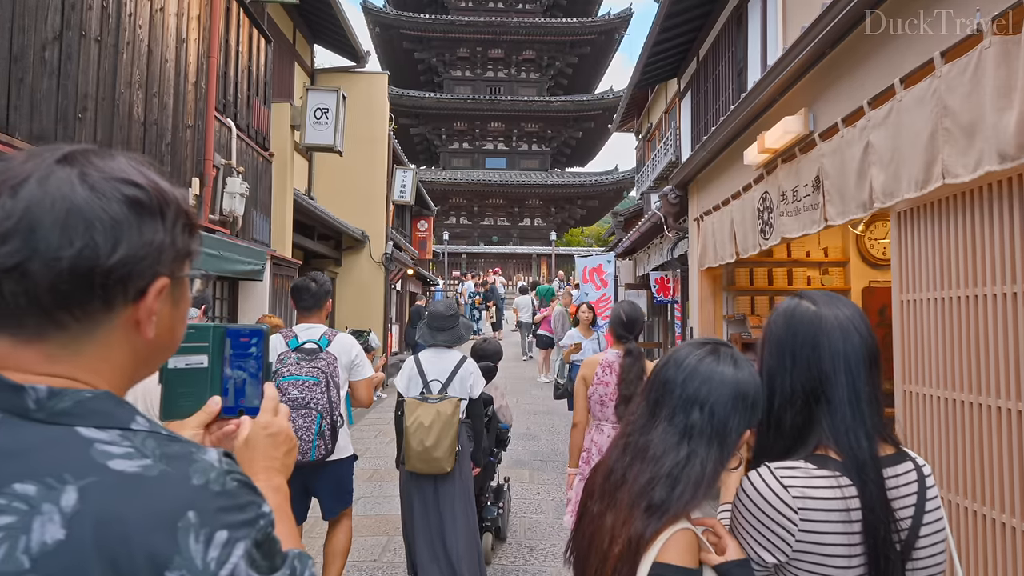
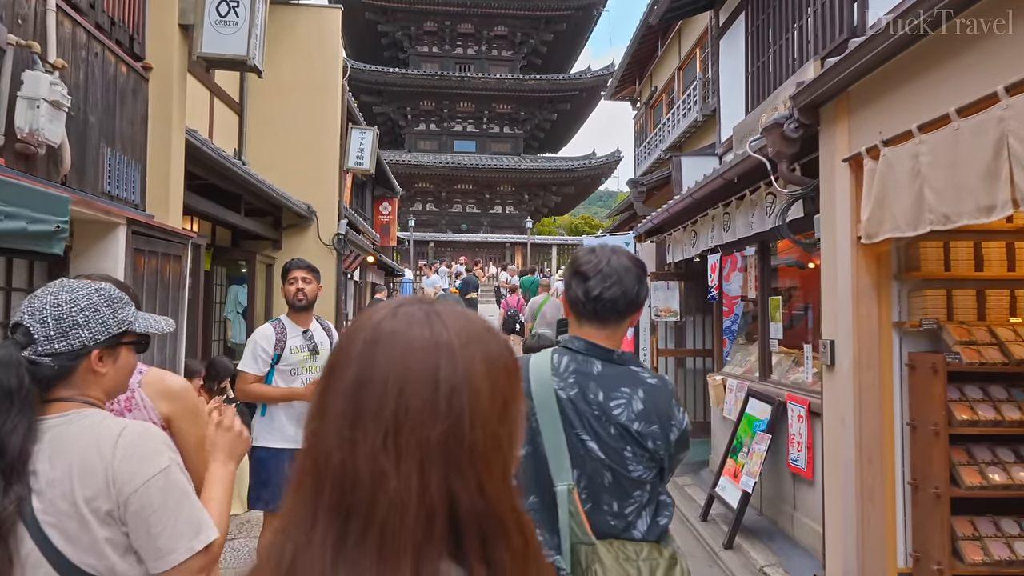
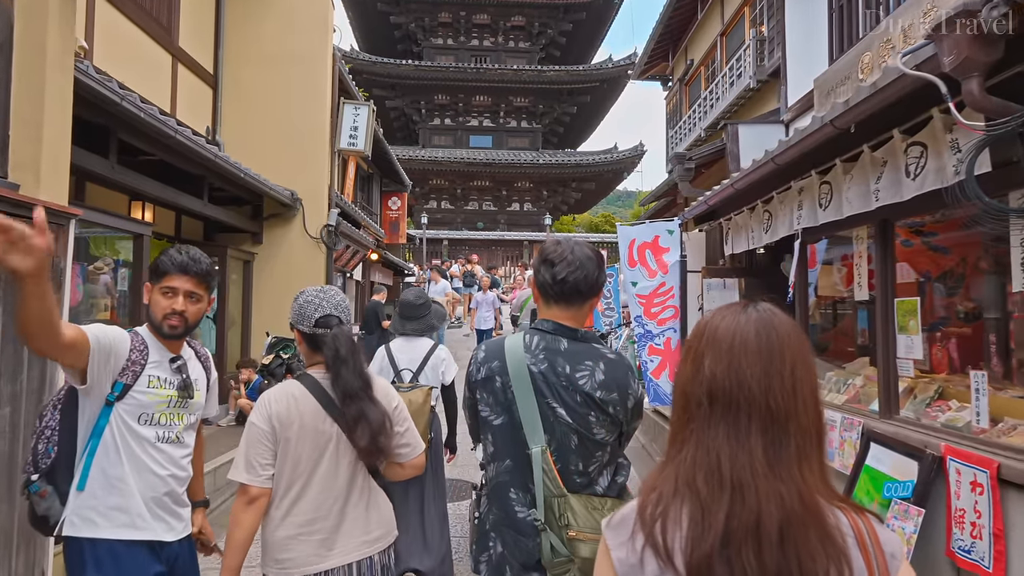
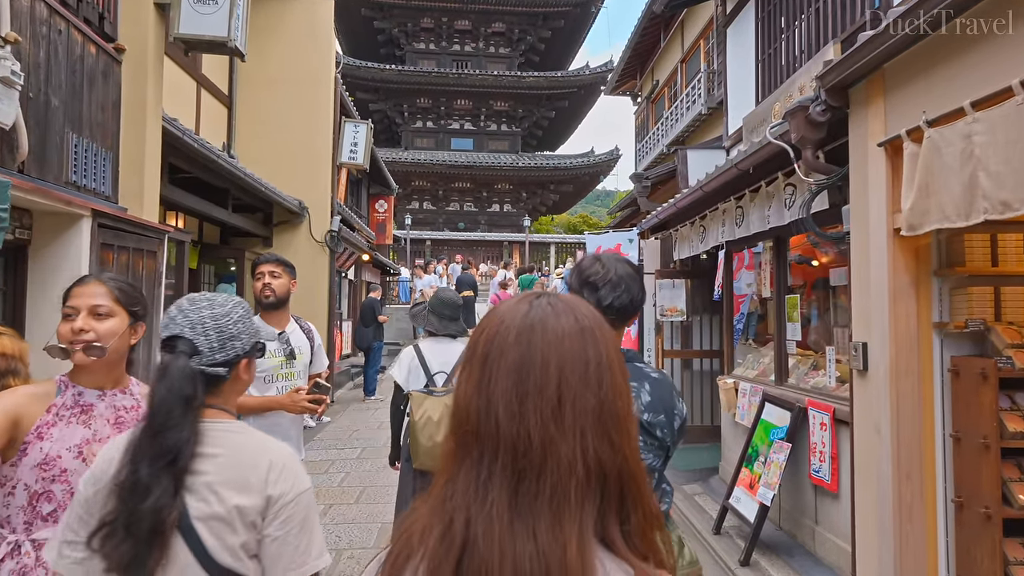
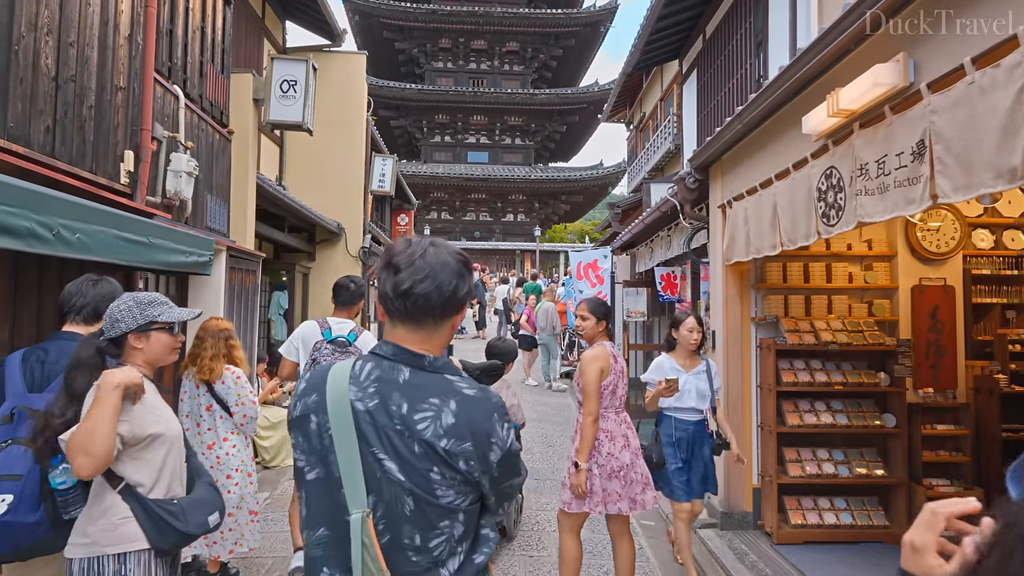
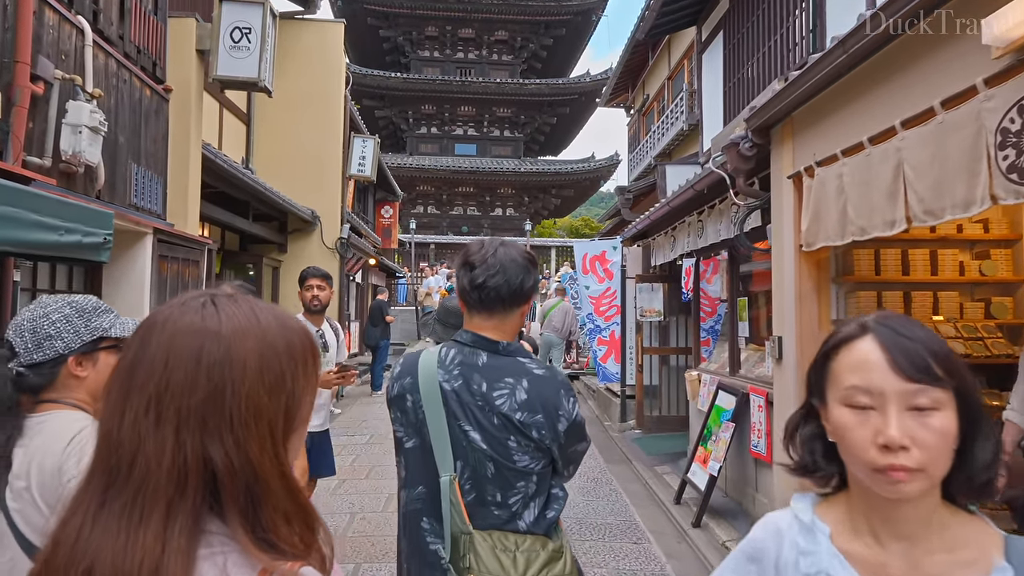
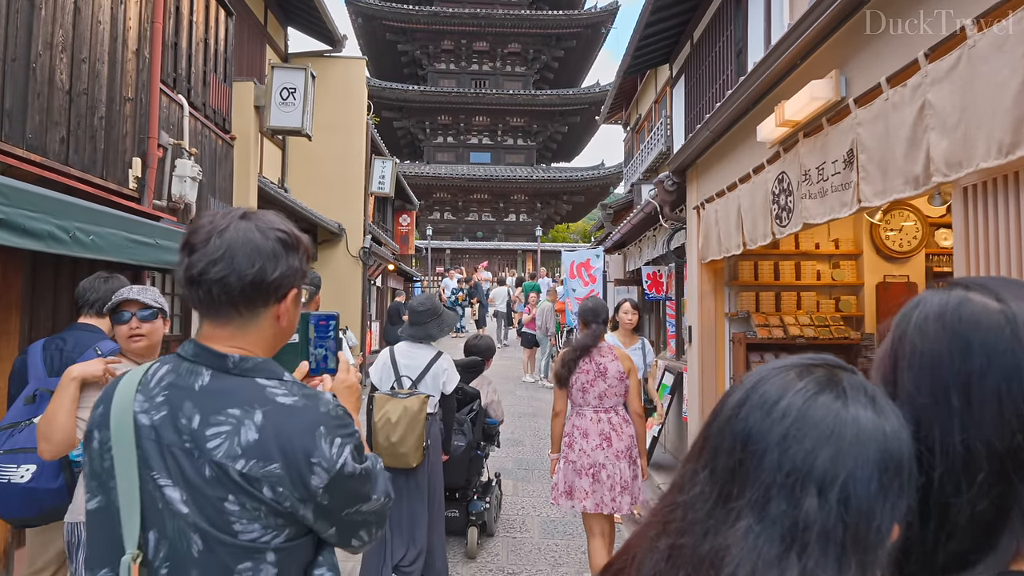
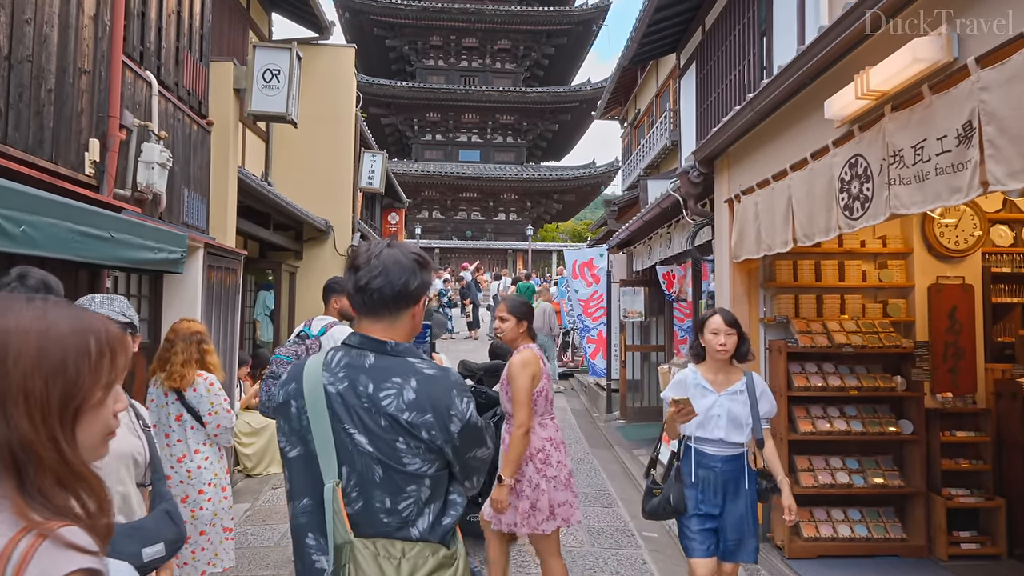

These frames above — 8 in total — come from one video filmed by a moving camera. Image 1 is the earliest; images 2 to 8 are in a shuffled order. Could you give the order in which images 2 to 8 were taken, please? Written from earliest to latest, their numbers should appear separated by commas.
7, 5, 8, 6, 2, 4, 3
